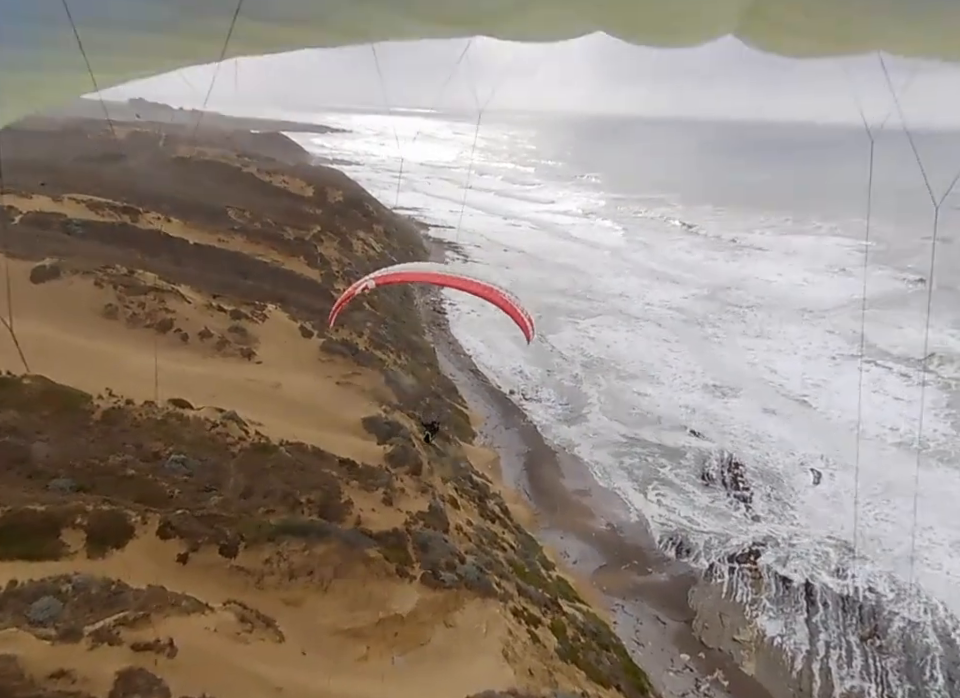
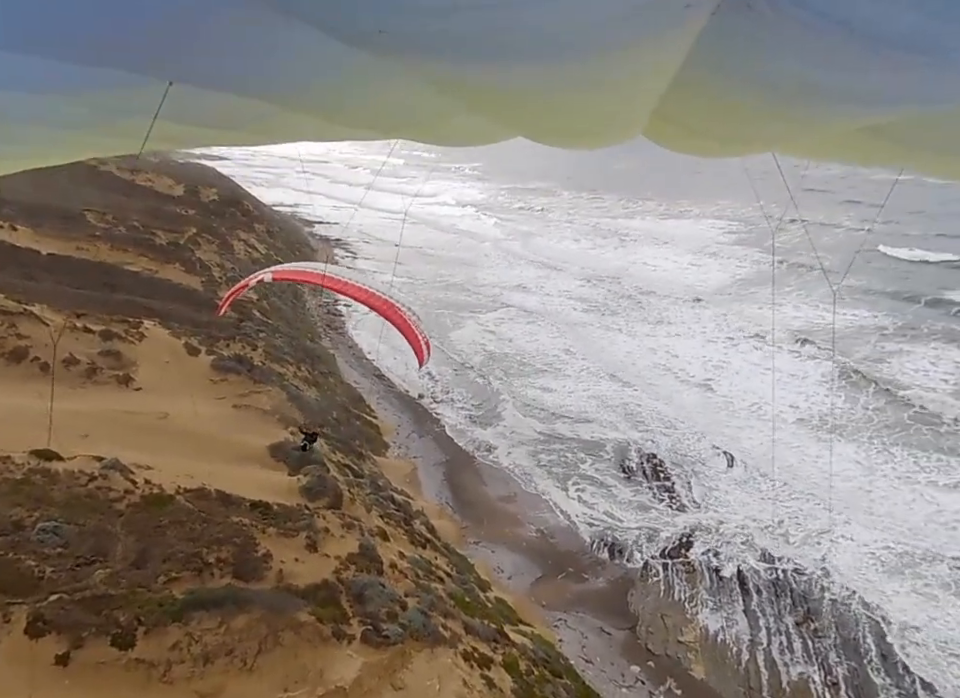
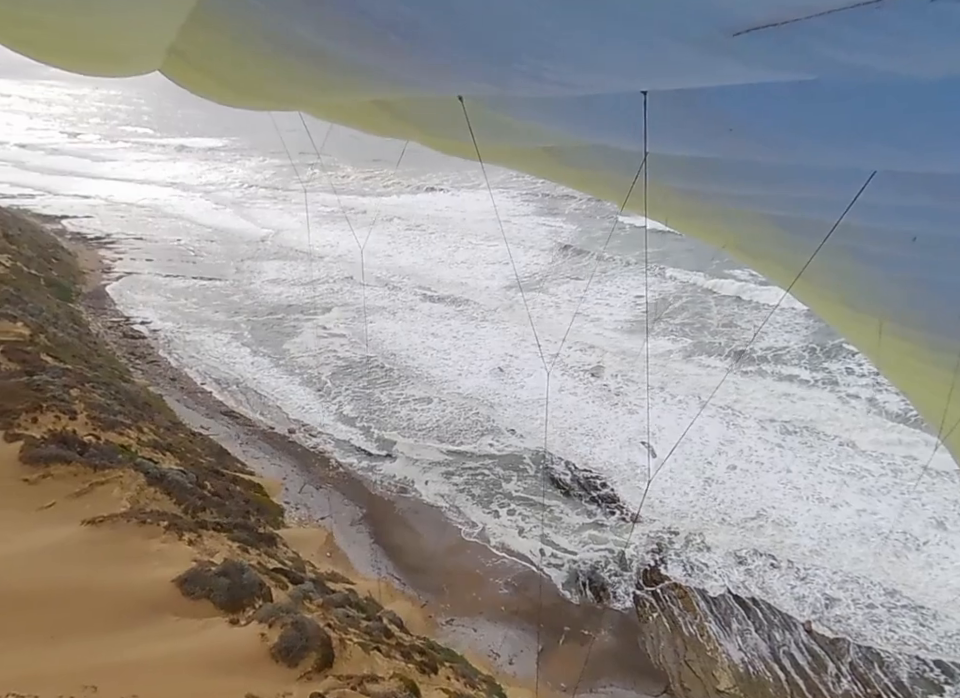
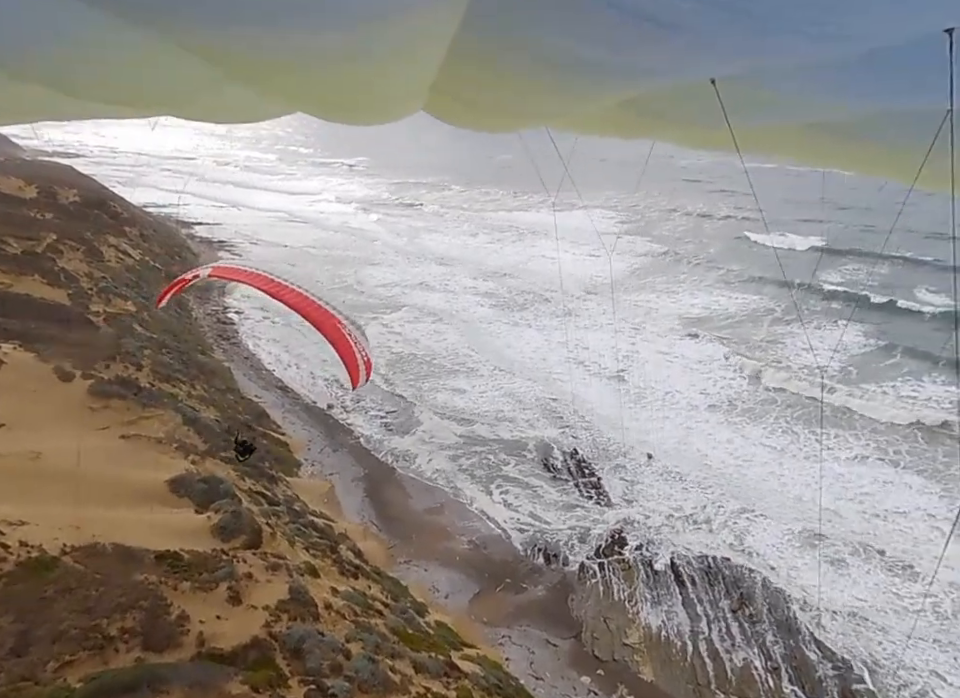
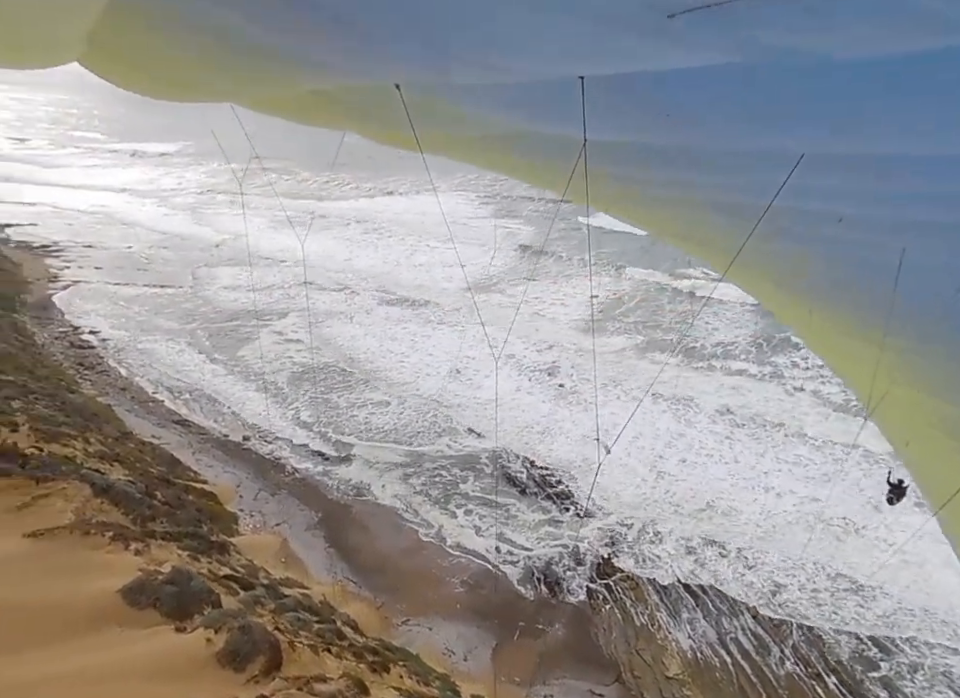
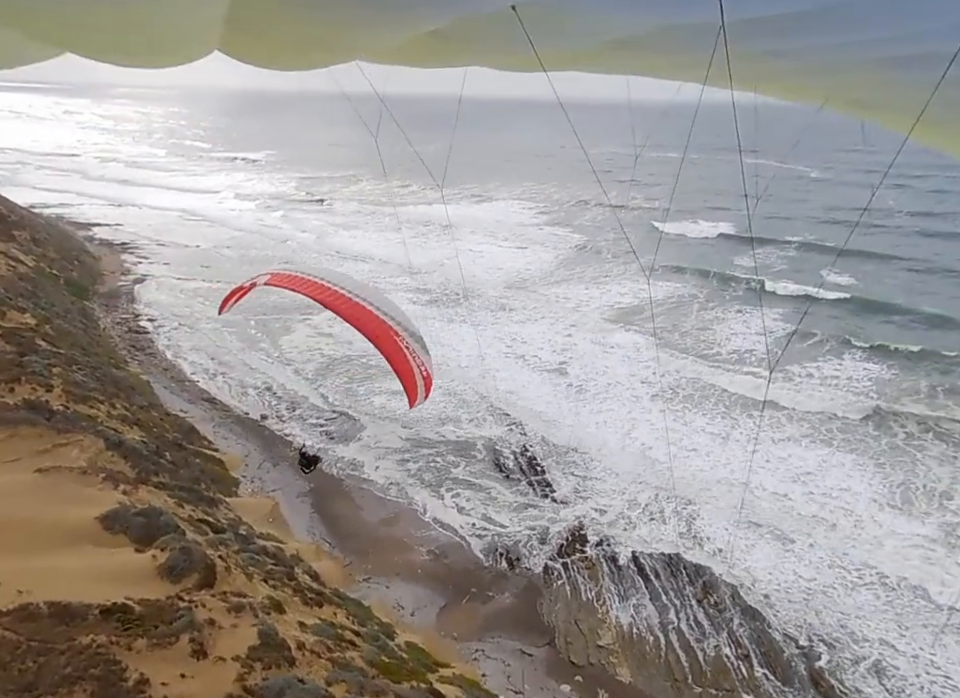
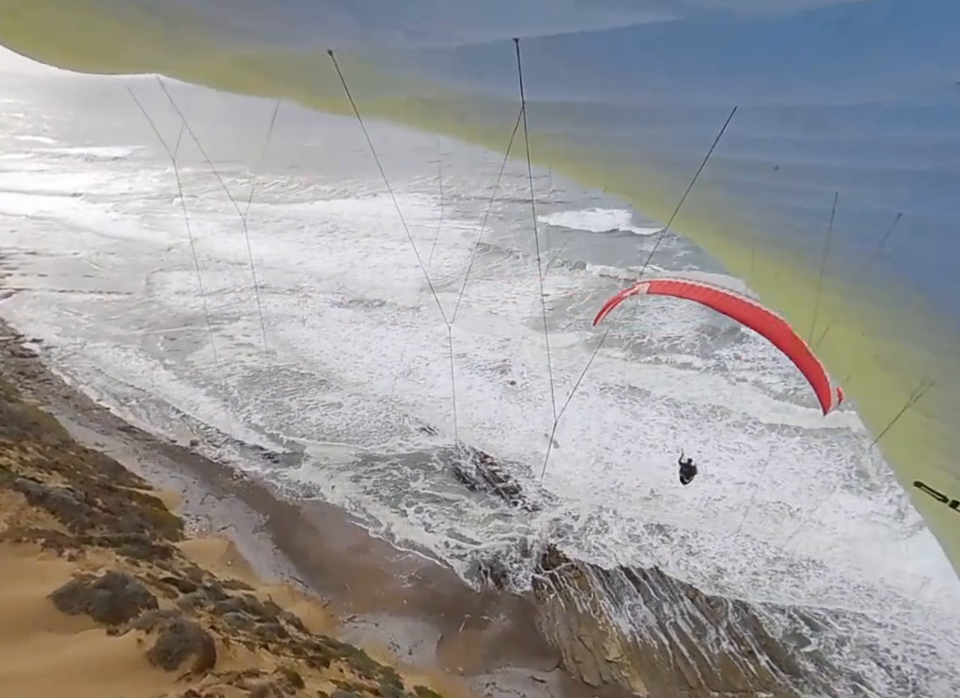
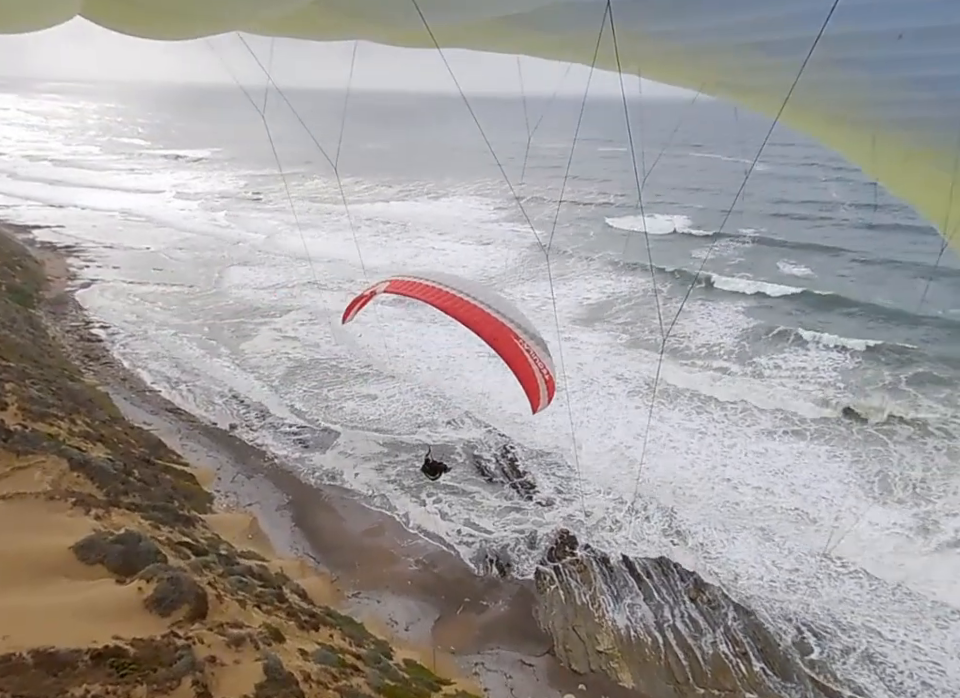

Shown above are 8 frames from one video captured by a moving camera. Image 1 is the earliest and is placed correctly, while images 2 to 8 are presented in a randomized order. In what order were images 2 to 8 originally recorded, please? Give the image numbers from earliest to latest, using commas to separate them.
2, 4, 6, 8, 7, 5, 3
